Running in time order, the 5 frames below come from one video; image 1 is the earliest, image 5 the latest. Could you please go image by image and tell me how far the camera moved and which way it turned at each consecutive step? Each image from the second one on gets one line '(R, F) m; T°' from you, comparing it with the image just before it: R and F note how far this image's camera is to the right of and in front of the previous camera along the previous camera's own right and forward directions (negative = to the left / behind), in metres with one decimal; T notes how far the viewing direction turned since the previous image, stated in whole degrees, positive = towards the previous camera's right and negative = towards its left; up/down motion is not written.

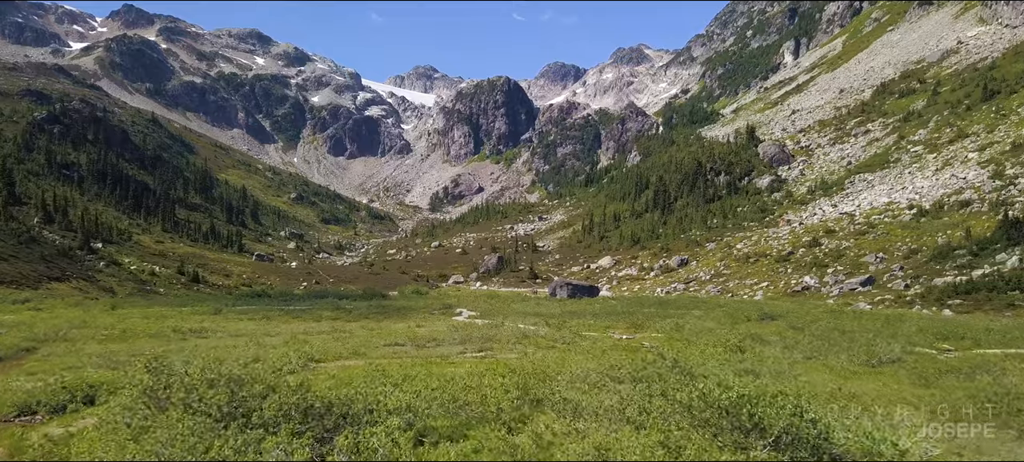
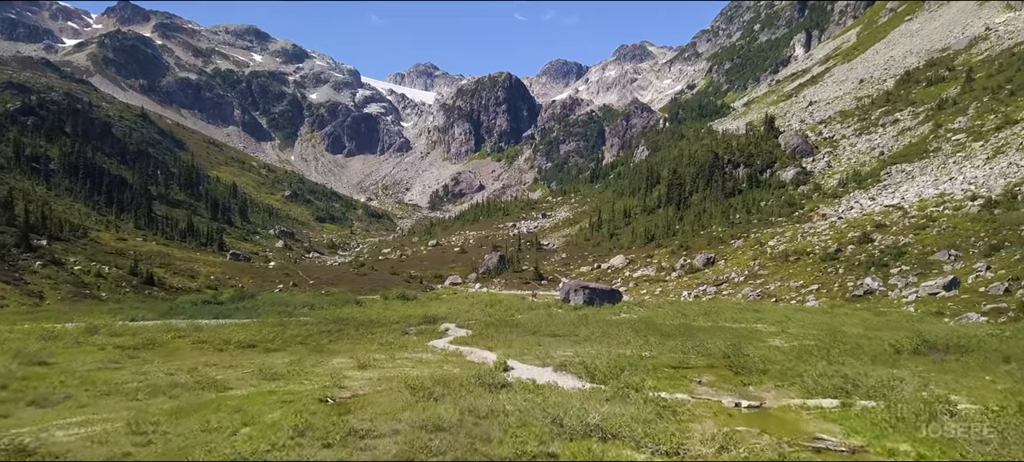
(-0.2, +10.3) m; 0°
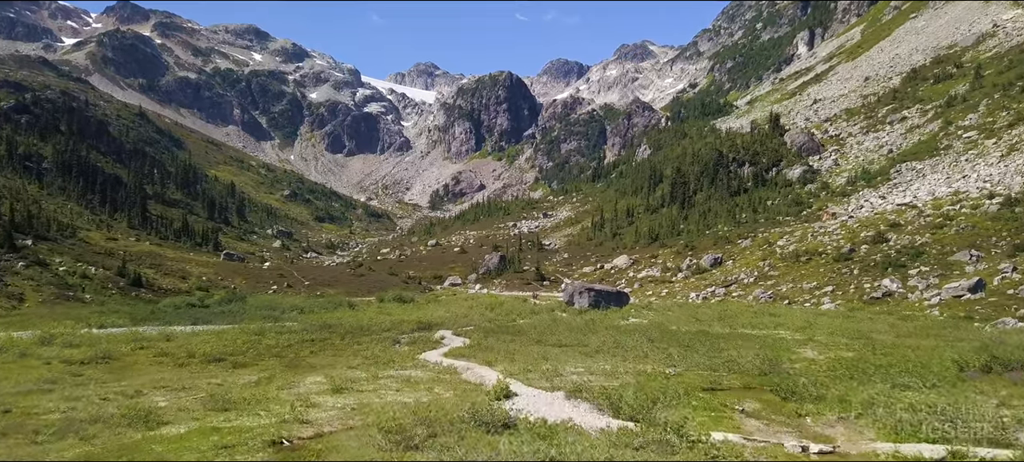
(-0.1, +2.4) m; 0°
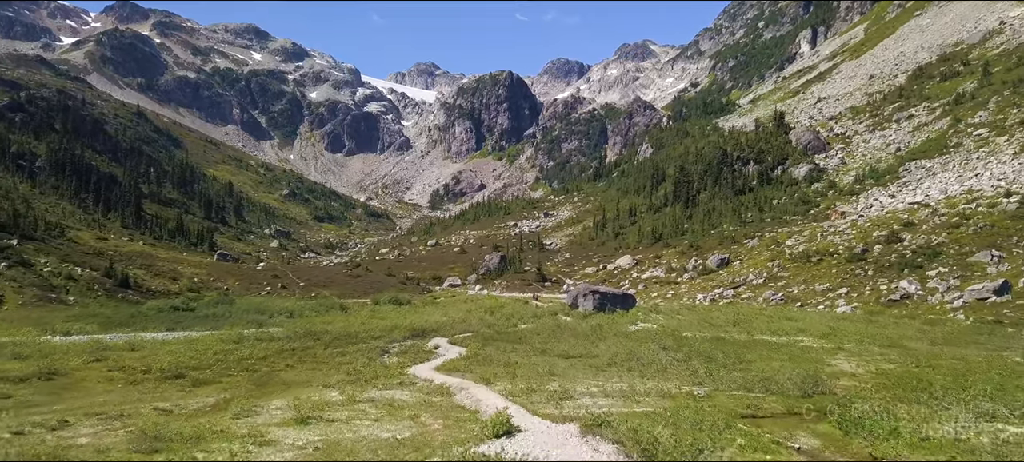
(0.0, +2.2) m; 0°
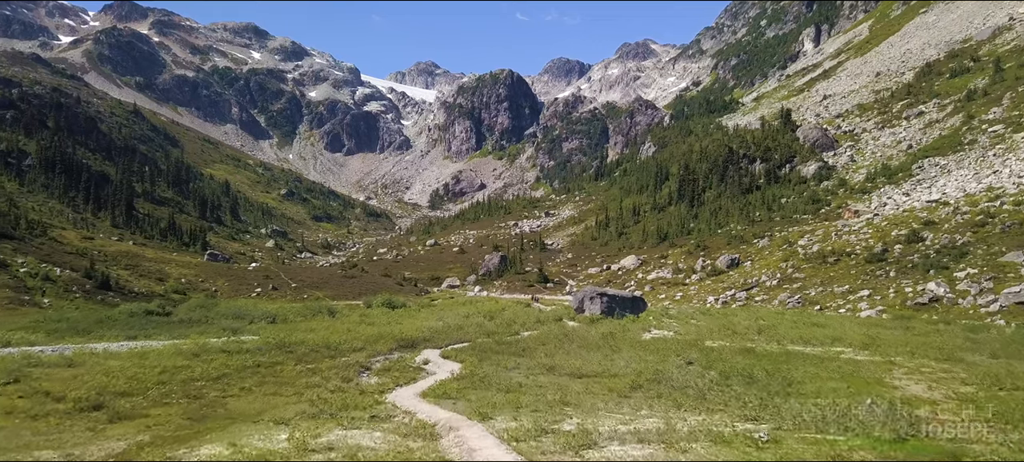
(-0.1, +3.0) m; 0°
